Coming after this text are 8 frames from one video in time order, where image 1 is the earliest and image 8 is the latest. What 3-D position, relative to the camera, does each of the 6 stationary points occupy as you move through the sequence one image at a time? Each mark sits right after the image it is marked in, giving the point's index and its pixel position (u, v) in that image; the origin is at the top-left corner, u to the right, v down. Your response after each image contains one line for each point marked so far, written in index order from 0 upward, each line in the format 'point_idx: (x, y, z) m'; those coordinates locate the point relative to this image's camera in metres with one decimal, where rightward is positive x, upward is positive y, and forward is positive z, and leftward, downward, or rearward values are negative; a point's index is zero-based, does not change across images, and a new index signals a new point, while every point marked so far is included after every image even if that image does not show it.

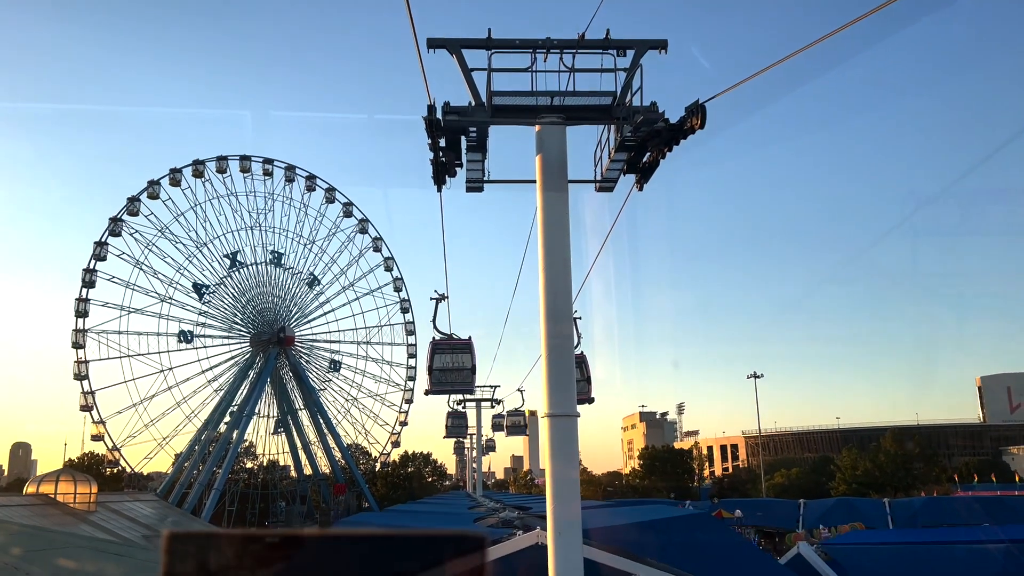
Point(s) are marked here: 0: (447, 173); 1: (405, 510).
0: (-0.7, +1.2, +8.7) m
1: (-2.4, -5.1, +18.9) m
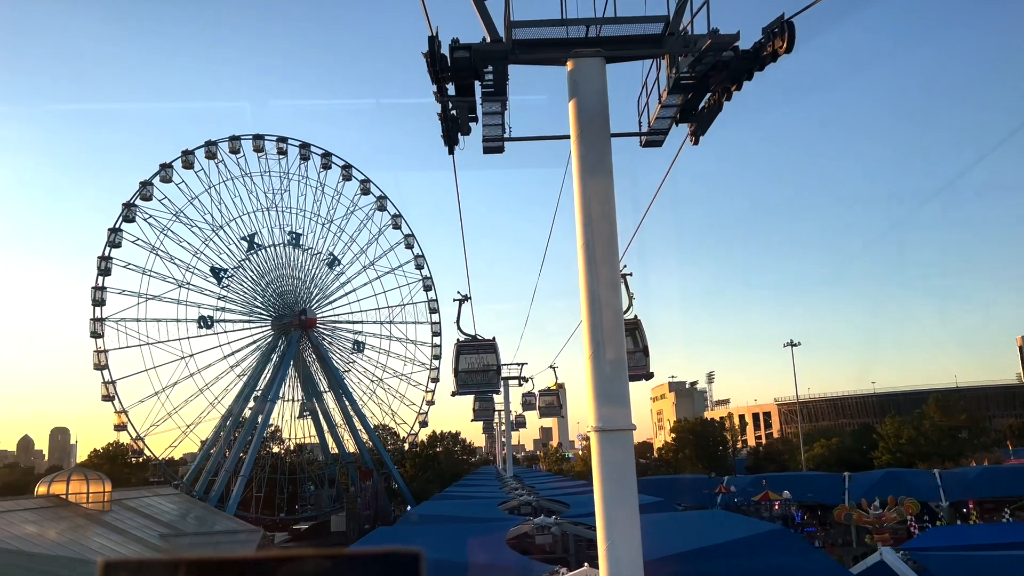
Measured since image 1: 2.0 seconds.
0: (-0.4, +1.4, +7.3) m
1: (-1.7, -4.7, +17.7) m
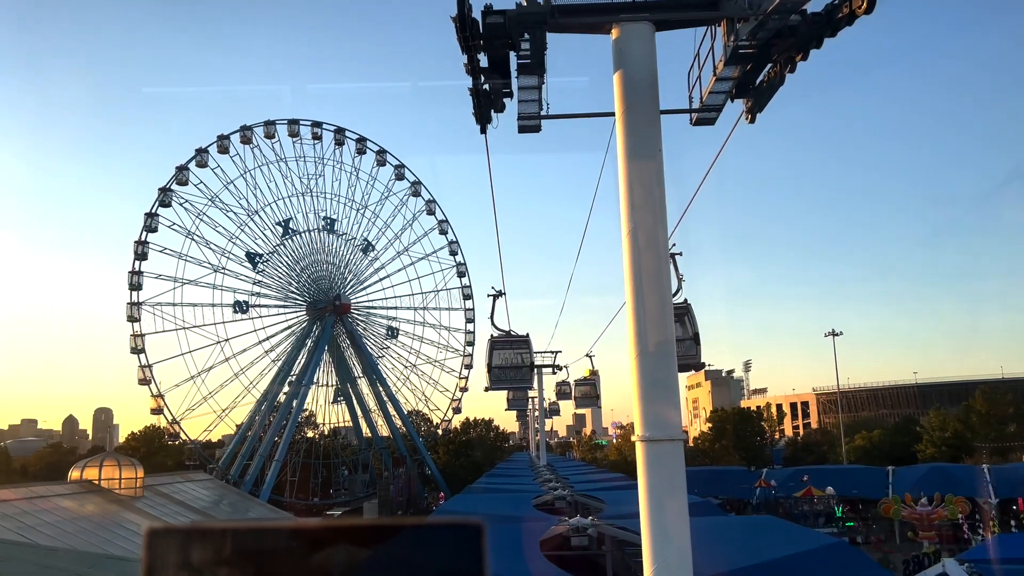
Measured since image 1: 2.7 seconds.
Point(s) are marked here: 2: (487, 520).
0: (-0.1, +1.4, +6.7) m
1: (-1.0, -4.4, +17.3) m
2: (-0.4, -4.0, +14.5) m
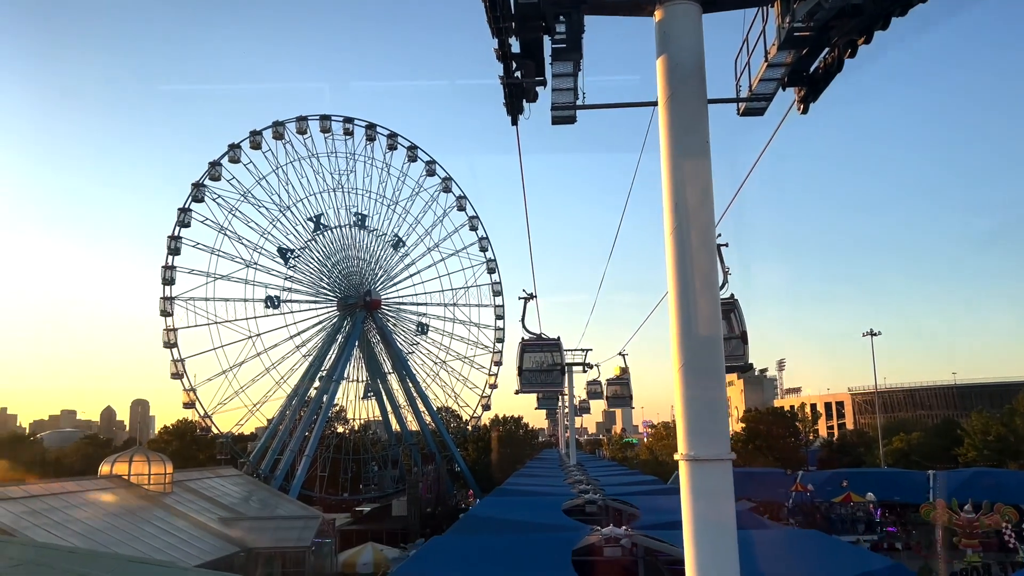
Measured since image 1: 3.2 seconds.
0: (+0.1, +1.4, +6.4) m
1: (-0.4, -4.4, +17.0) m
2: (+0.1, -4.0, +14.2) m
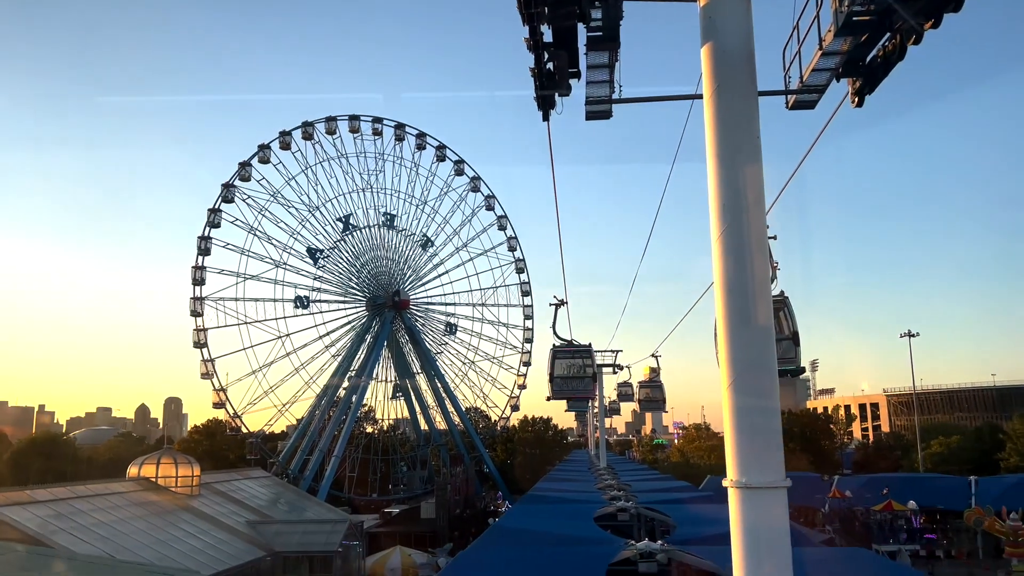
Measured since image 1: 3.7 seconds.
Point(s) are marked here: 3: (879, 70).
0: (+0.3, +1.4, +6.0) m
1: (+0.2, -4.4, +16.6) m
2: (+0.6, -4.0, +13.8) m
3: (+2.2, +1.3, +5.0) m
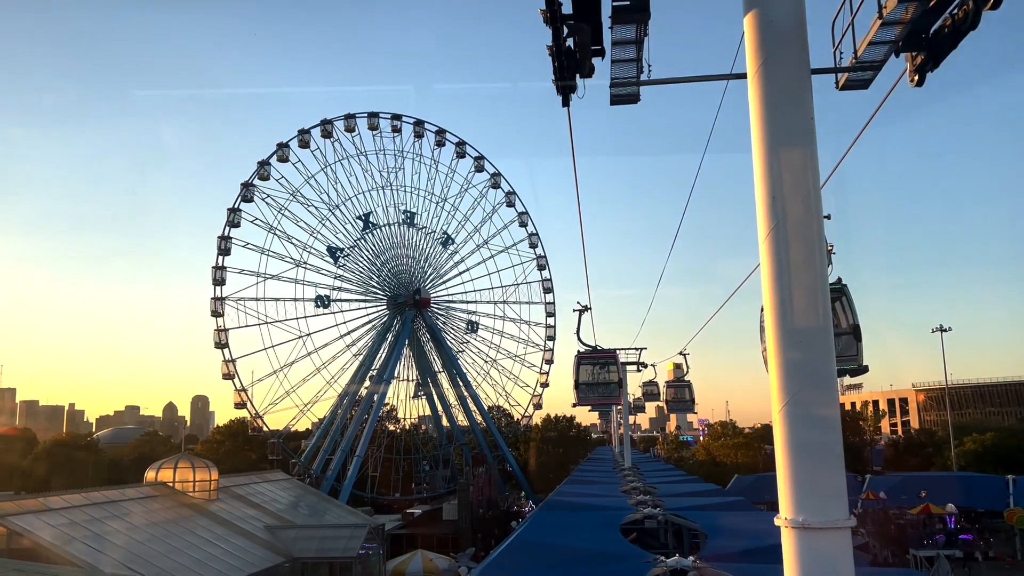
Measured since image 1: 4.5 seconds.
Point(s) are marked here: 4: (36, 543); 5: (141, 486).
0: (+0.4, +1.4, +5.4) m
1: (+0.7, -4.4, +16.1) m
2: (+0.9, -4.0, +13.3) m
3: (+2.3, +1.3, +4.4) m
4: (-7.7, -4.1, +13.7) m
5: (-8.5, -4.6, +19.4) m
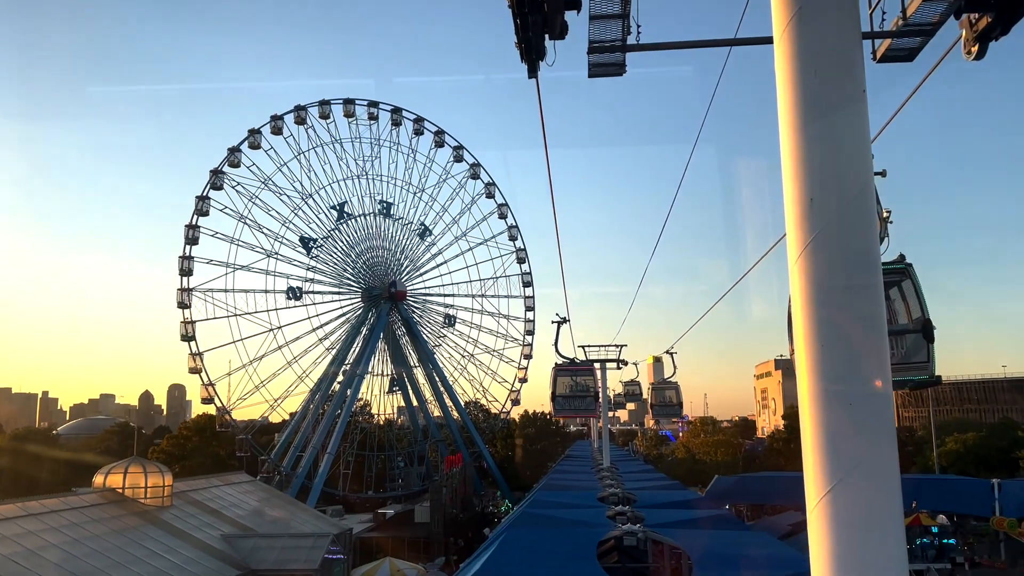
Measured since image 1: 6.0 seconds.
0: (+0.2, +1.3, +4.3) m
1: (+0.1, -4.3, +15.1) m
2: (+0.5, -4.0, +12.2) m
3: (+2.1, +1.2, +3.4) m
4: (-8.2, -4.1, +12.5) m
5: (-9.1, -4.4, +18.2) m
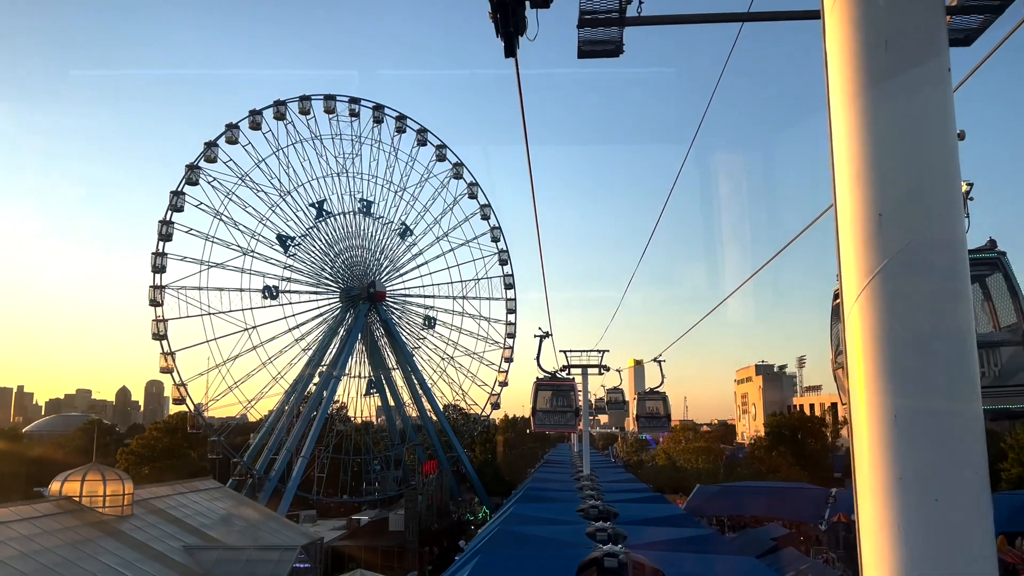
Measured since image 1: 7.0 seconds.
0: (+0.1, +1.2, +3.6) m
1: (-0.3, -4.4, +14.3) m
2: (+0.1, -4.1, +11.5) m
3: (+2.0, +1.1, +2.7) m
4: (-8.6, -4.0, +11.6) m
5: (-9.6, -4.4, +17.2) m
